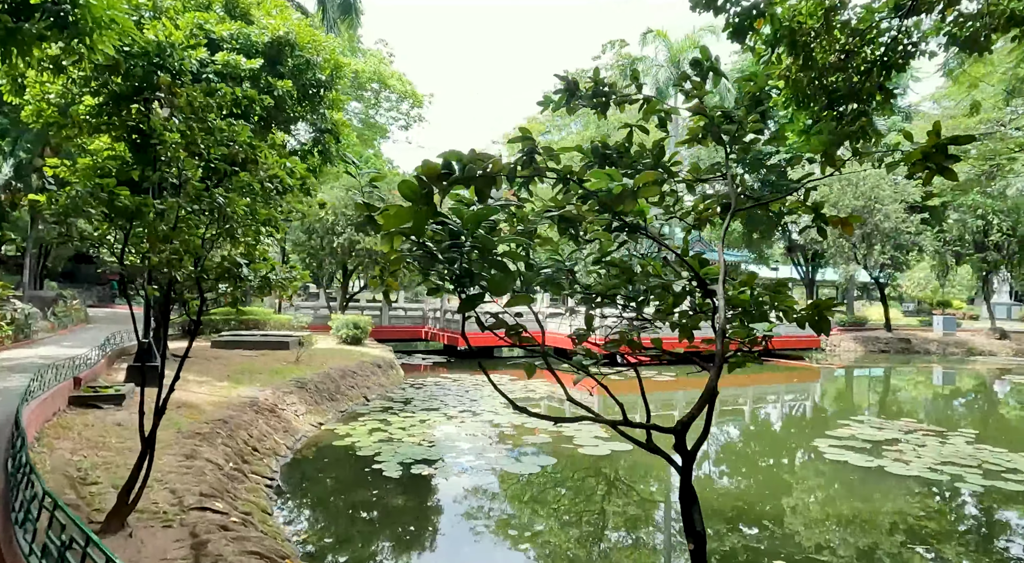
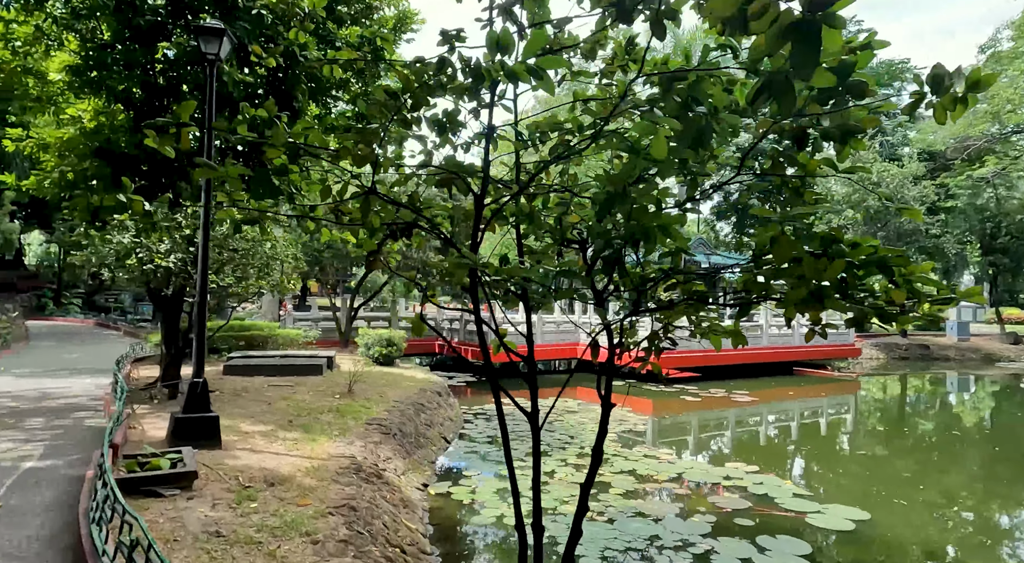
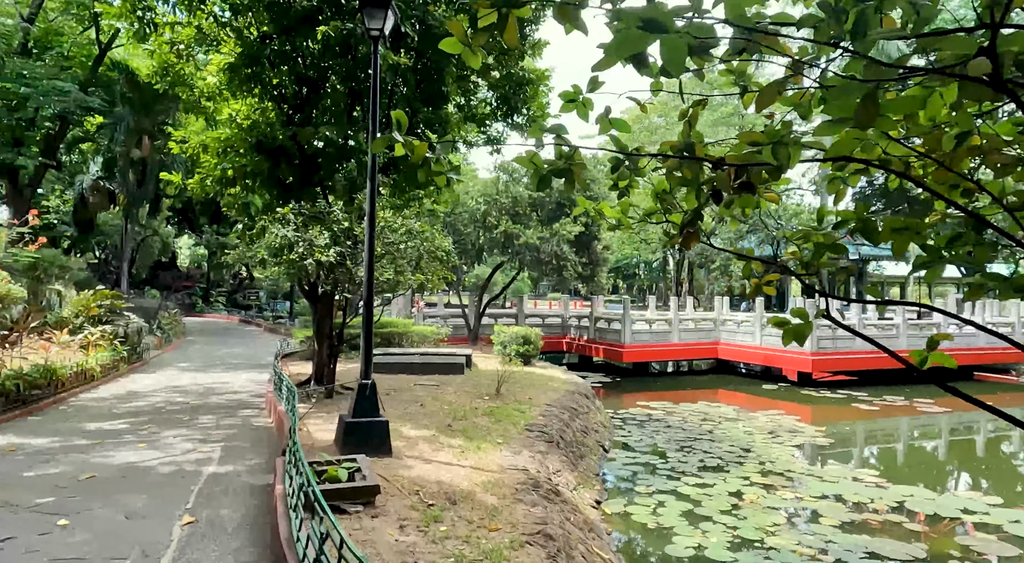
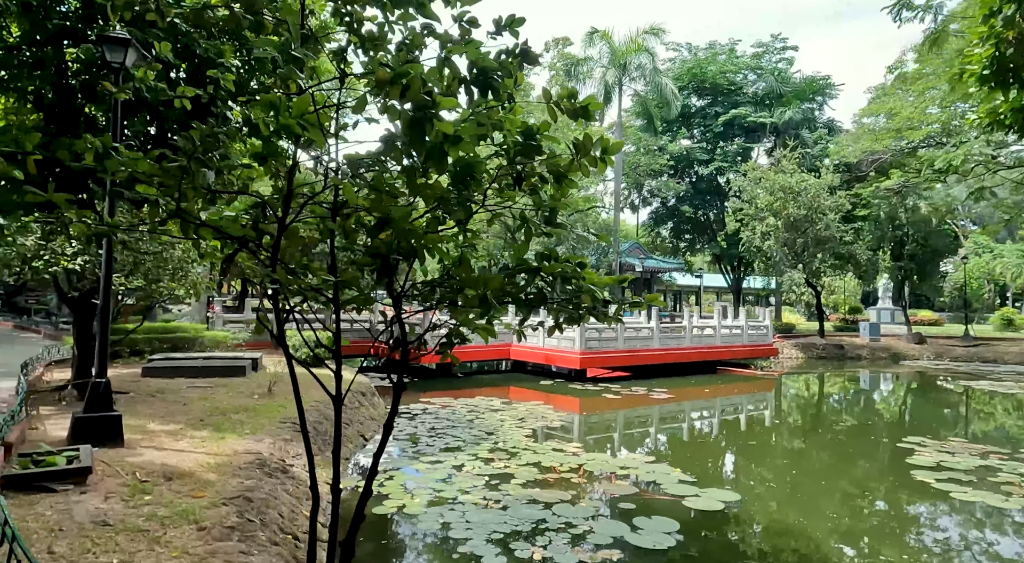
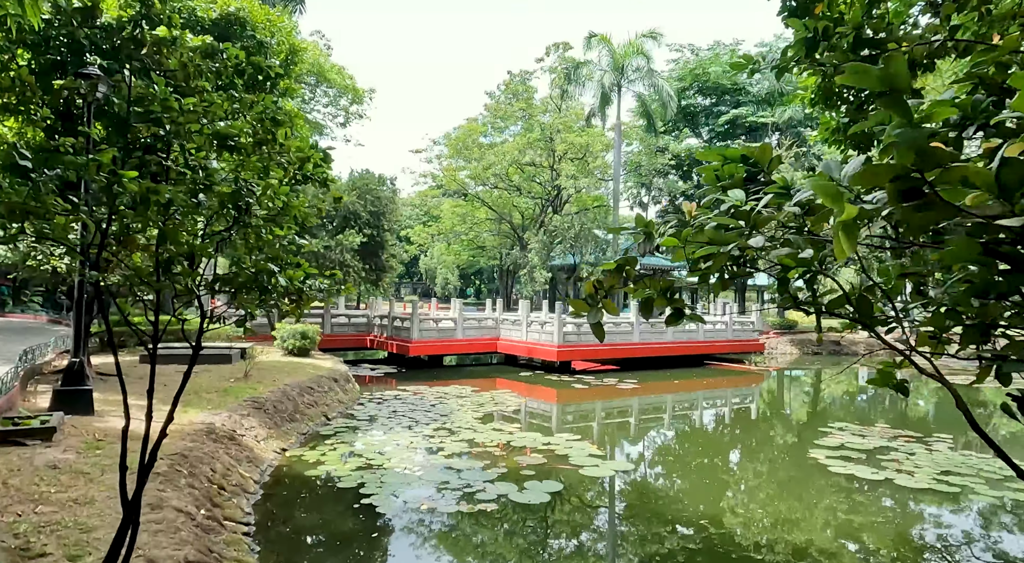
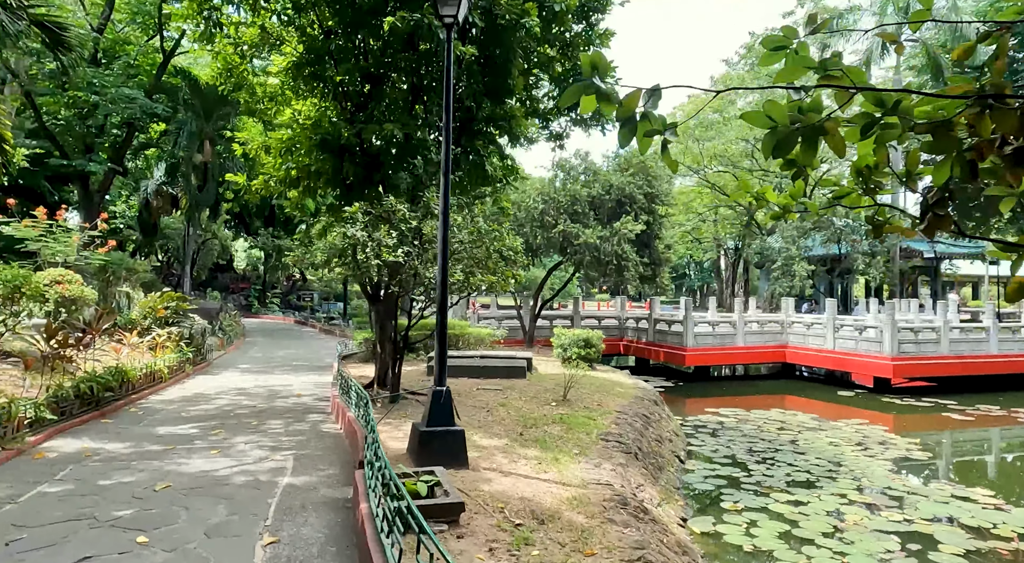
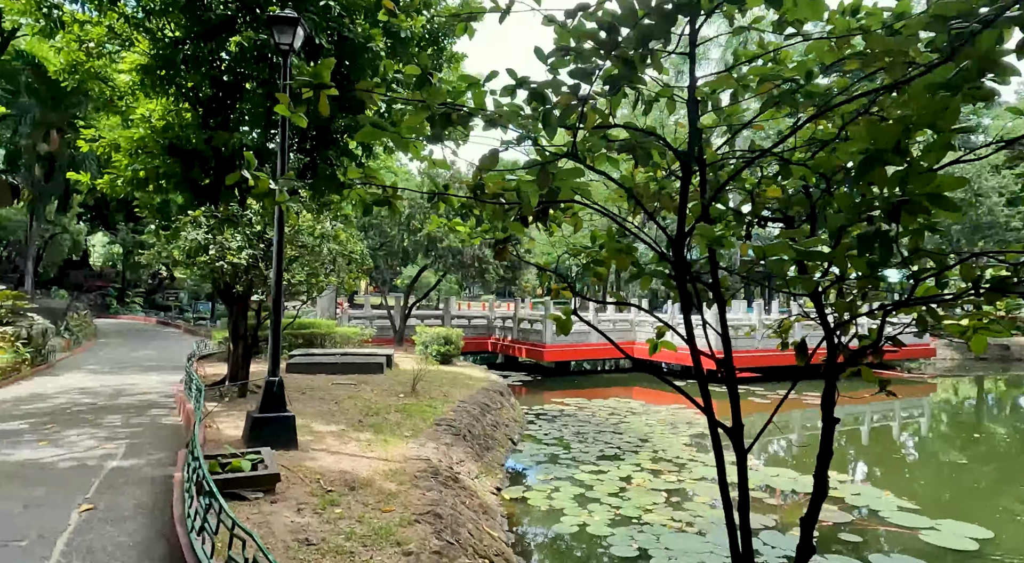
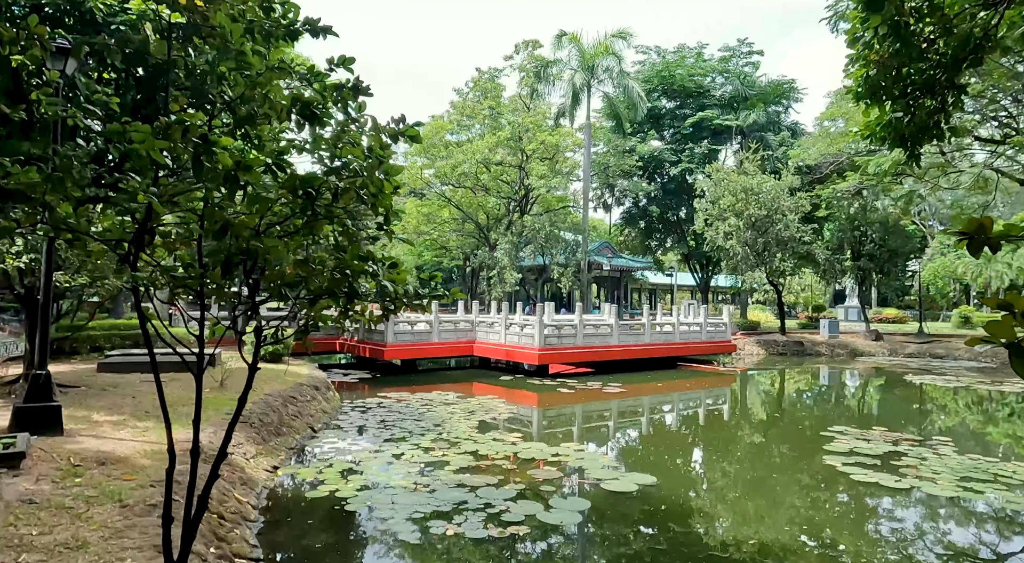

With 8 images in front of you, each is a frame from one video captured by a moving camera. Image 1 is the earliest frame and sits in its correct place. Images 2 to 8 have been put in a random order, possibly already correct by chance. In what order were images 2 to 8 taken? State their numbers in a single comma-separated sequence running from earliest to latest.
5, 8, 4, 2, 7, 3, 6
